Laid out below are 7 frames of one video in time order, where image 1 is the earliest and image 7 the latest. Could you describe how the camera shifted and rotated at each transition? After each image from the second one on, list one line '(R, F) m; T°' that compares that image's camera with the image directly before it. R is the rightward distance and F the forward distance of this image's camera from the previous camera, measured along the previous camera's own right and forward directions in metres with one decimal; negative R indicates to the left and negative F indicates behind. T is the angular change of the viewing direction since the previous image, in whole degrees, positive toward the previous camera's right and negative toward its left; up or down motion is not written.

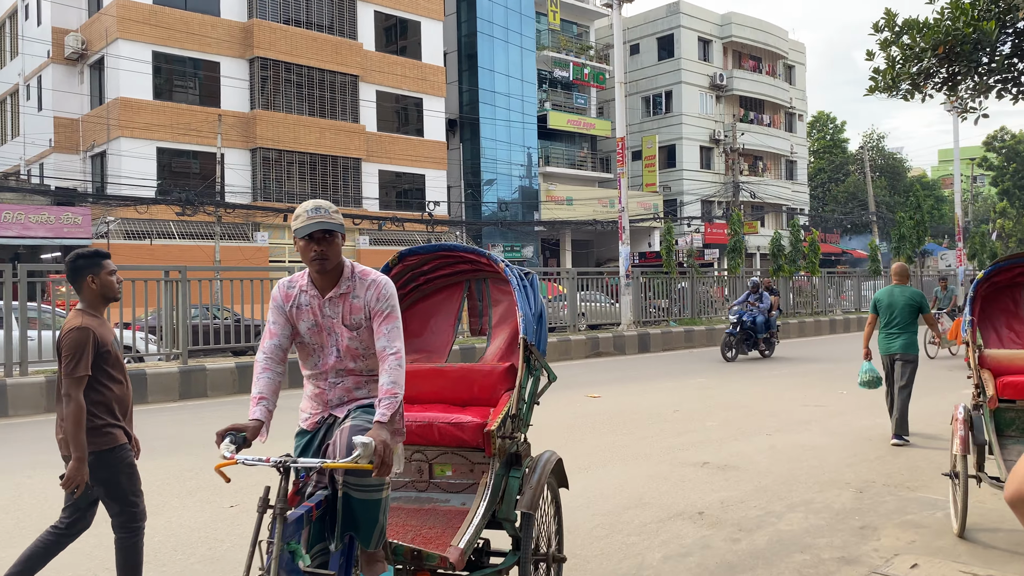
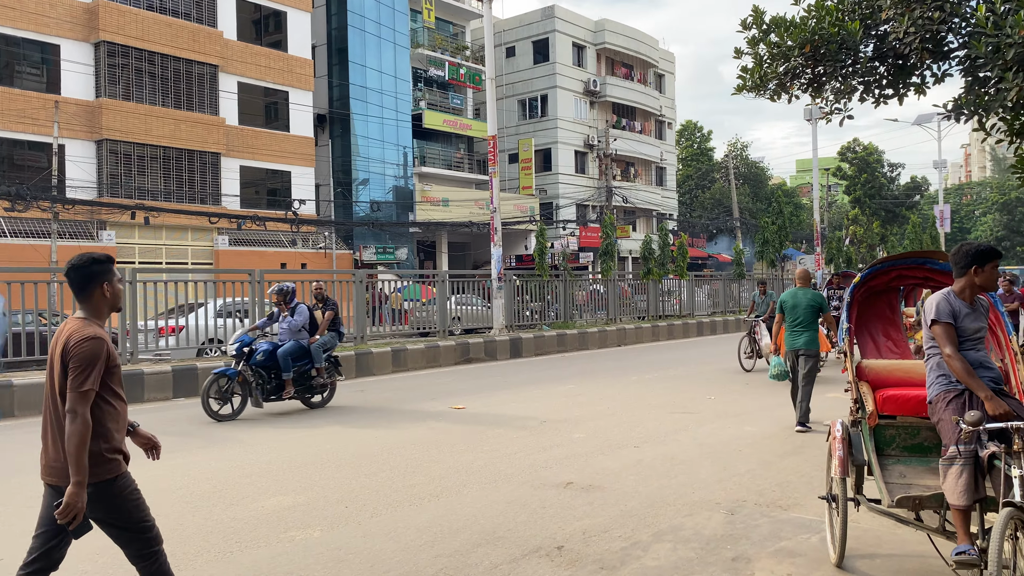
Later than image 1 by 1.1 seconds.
(+0.2, +0.6) m; +8°
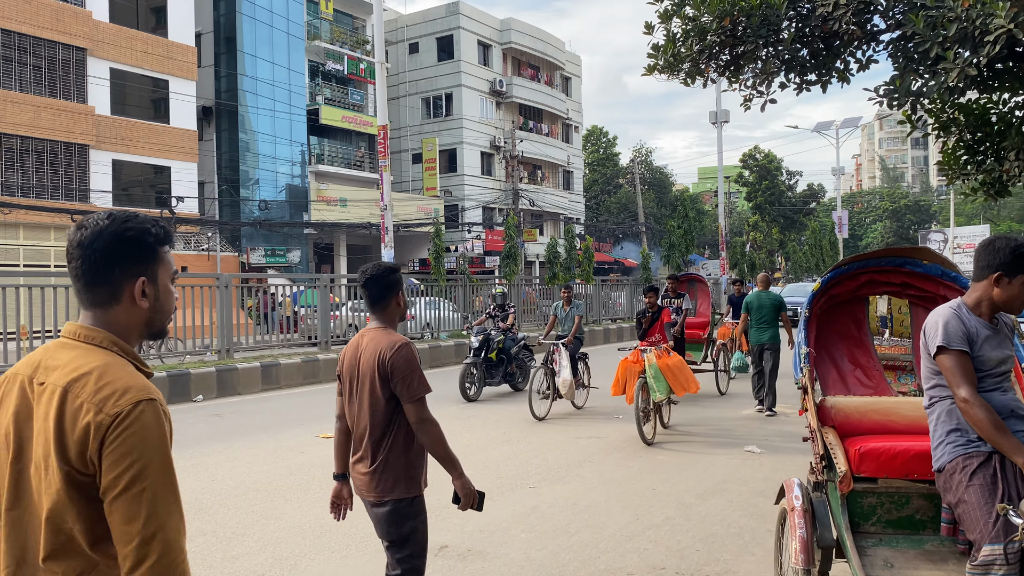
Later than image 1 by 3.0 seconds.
(+0.3, +1.1) m; +6°
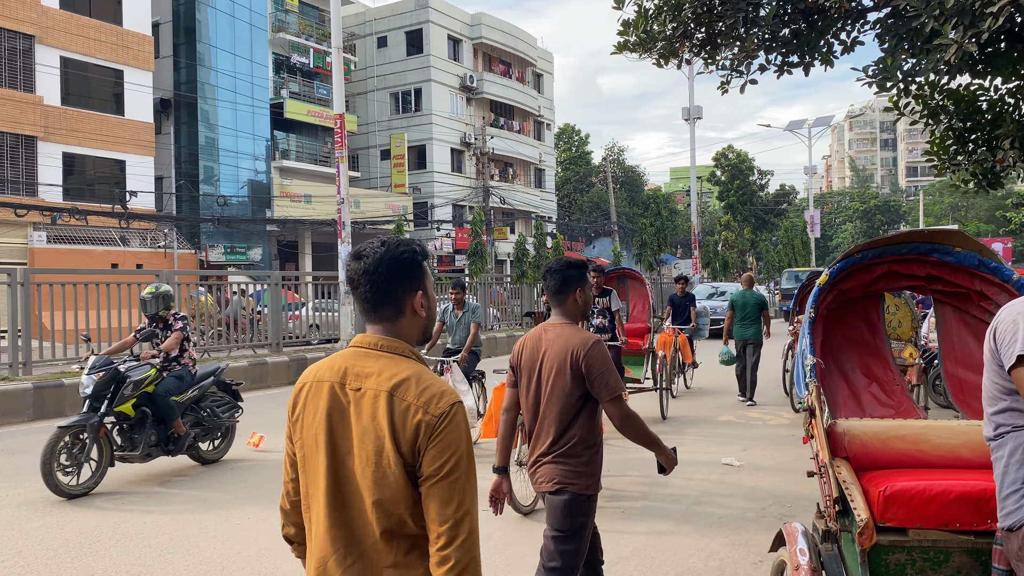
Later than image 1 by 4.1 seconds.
(+0.1, +0.6) m; +2°
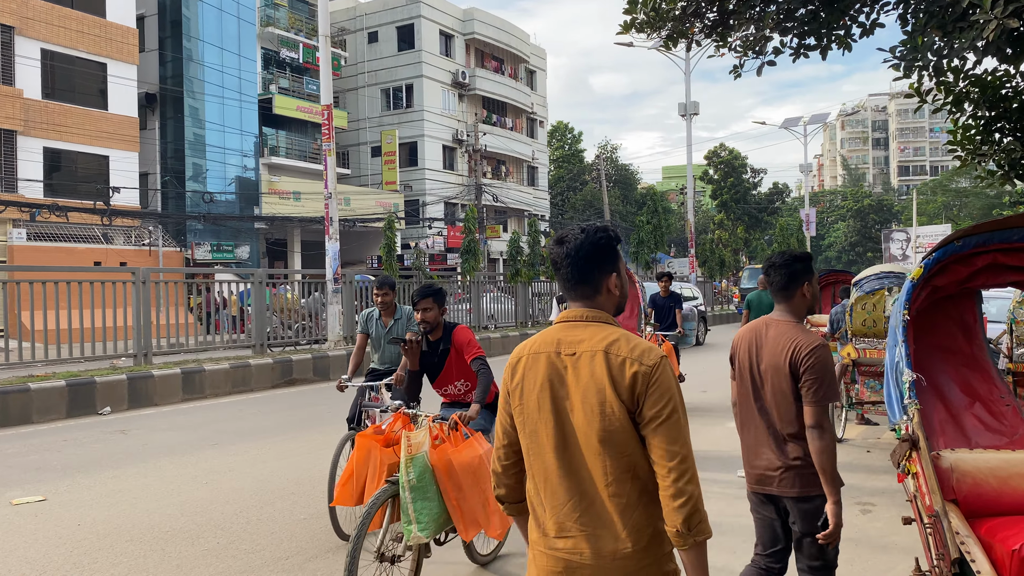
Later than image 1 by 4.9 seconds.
(0.0, +0.5) m; +1°
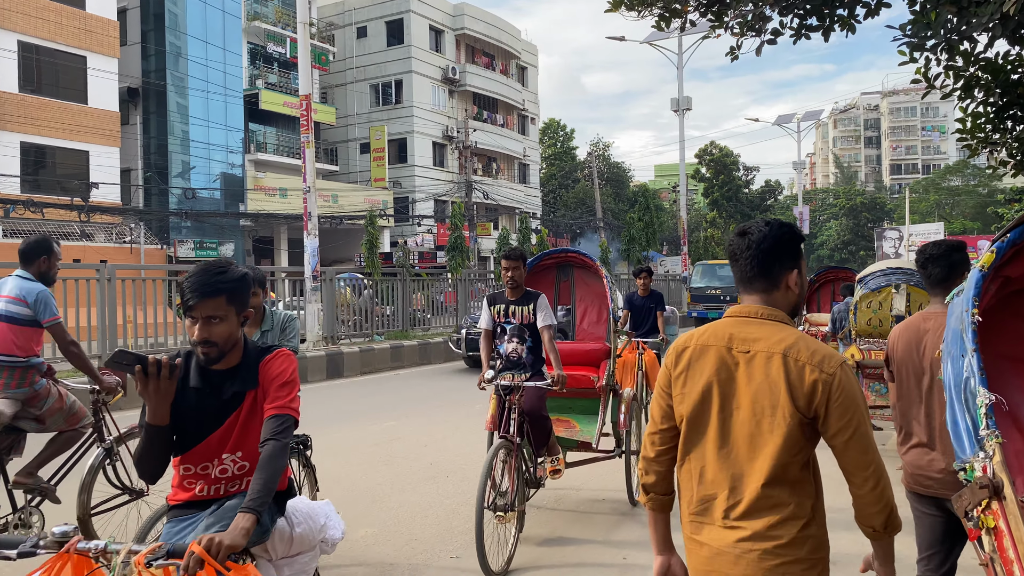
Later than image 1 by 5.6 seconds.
(+0.1, +0.4) m; +1°
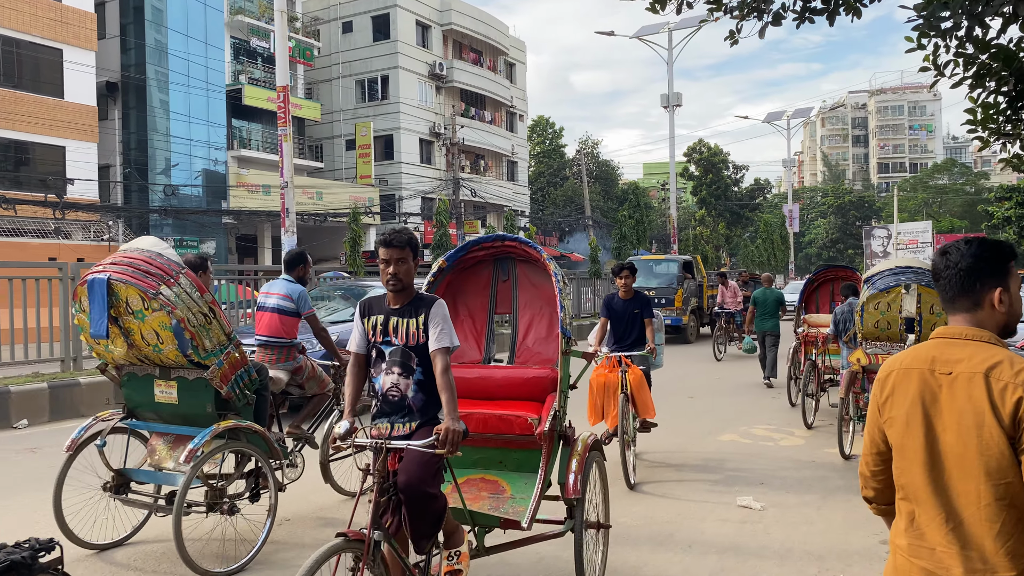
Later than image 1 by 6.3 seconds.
(0.0, +0.4) m; +1°
